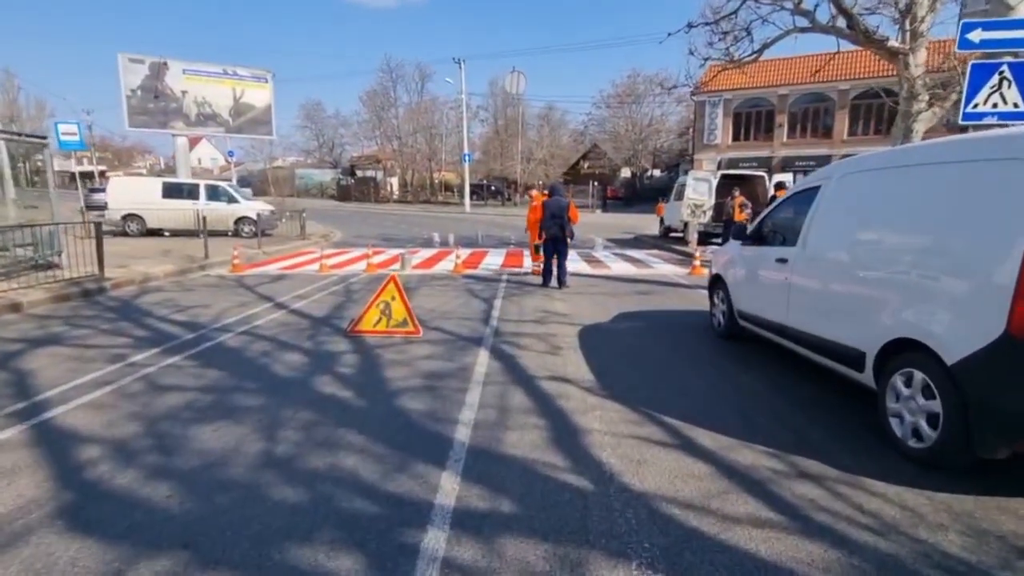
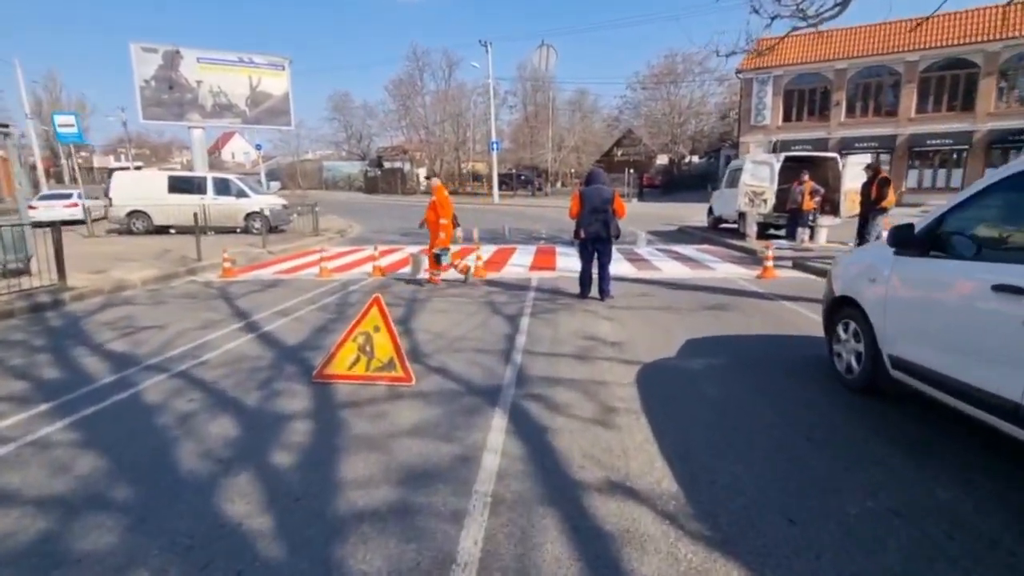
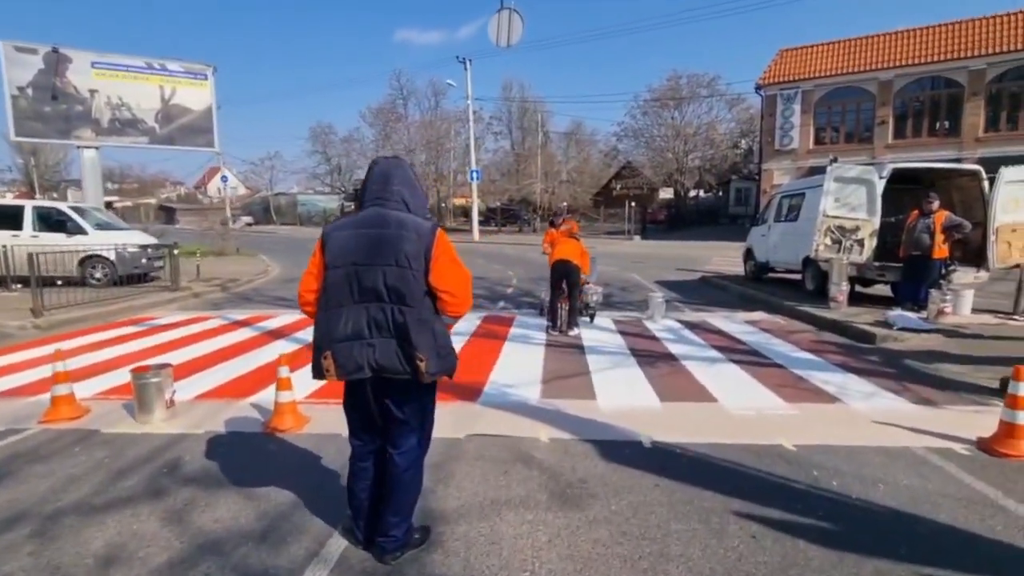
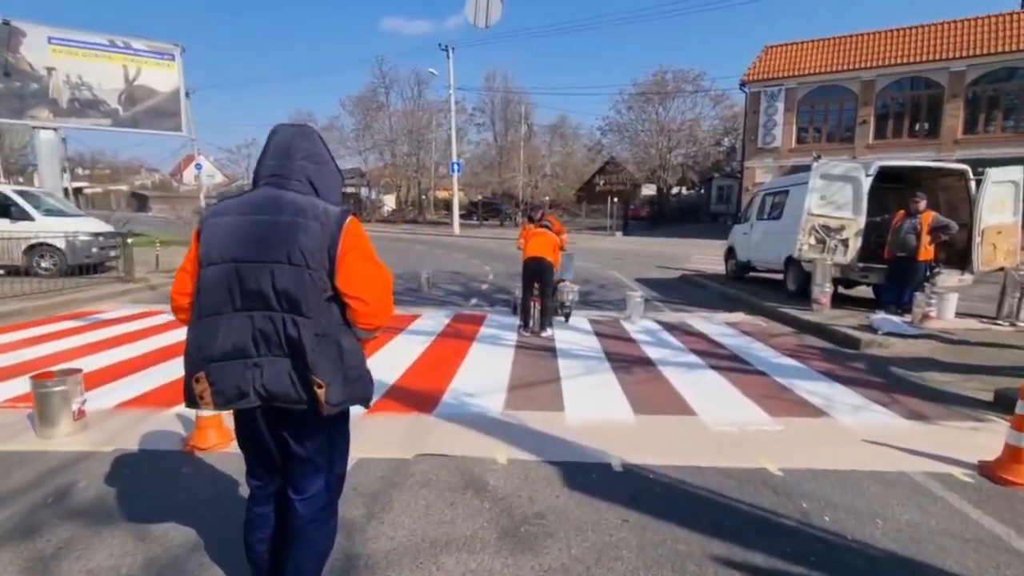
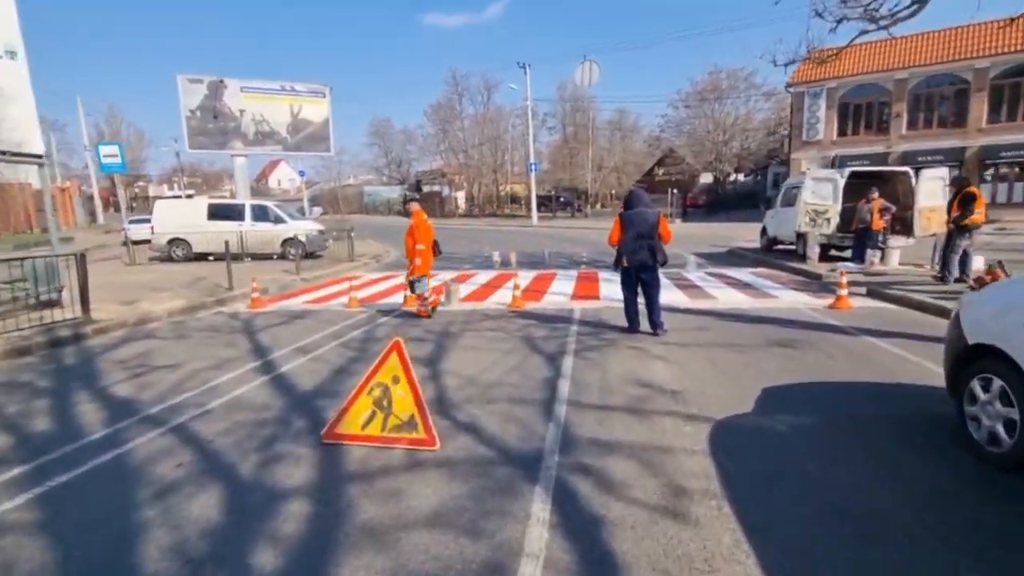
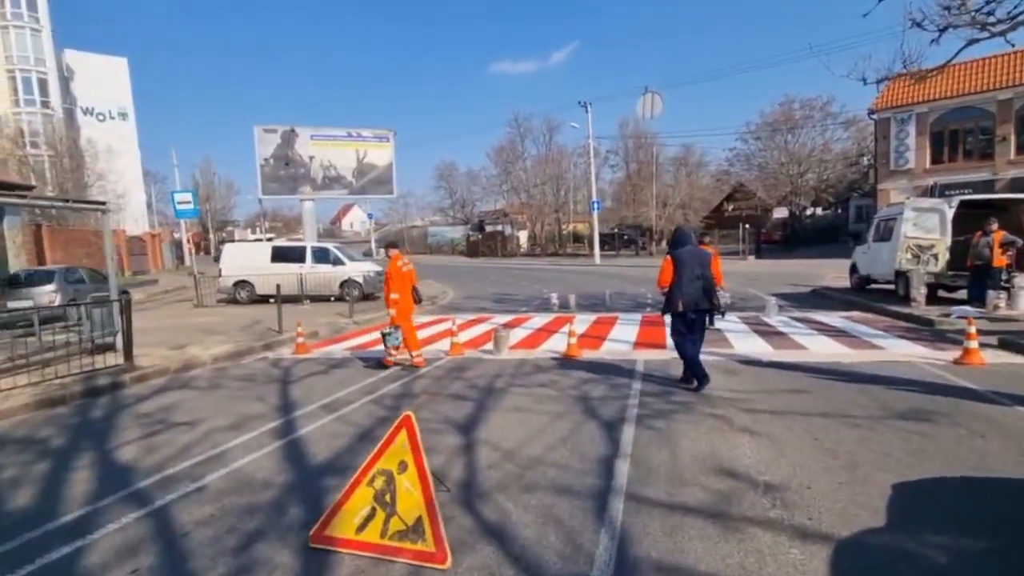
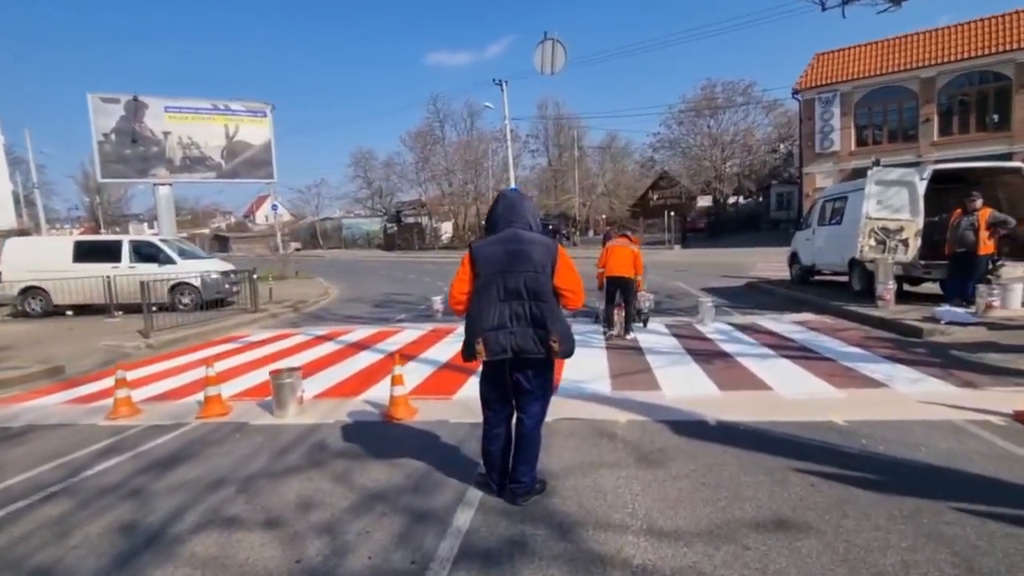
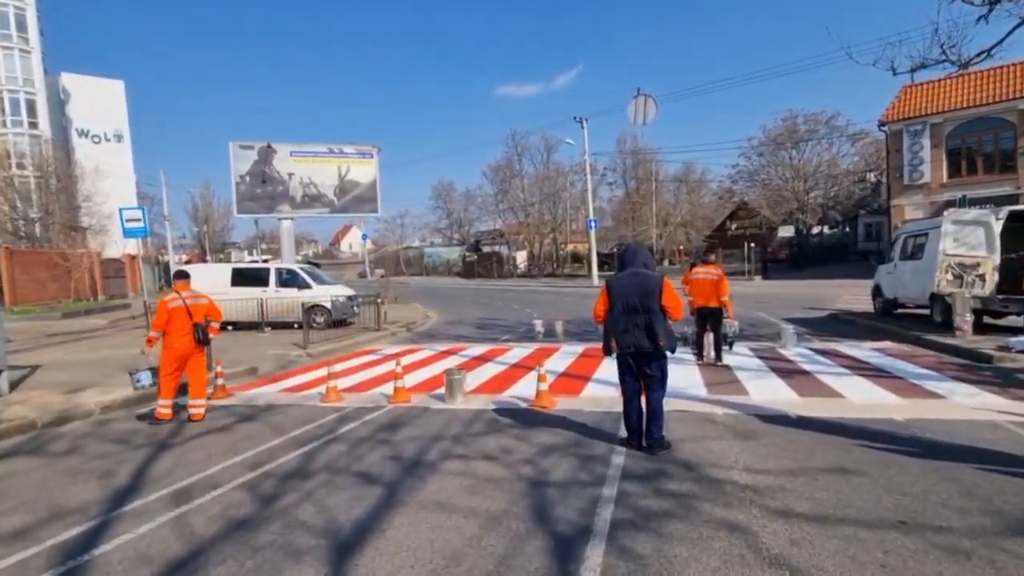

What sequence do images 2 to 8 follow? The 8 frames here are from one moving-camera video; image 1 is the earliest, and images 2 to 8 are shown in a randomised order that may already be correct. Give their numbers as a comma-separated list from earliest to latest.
2, 5, 6, 8, 7, 3, 4
